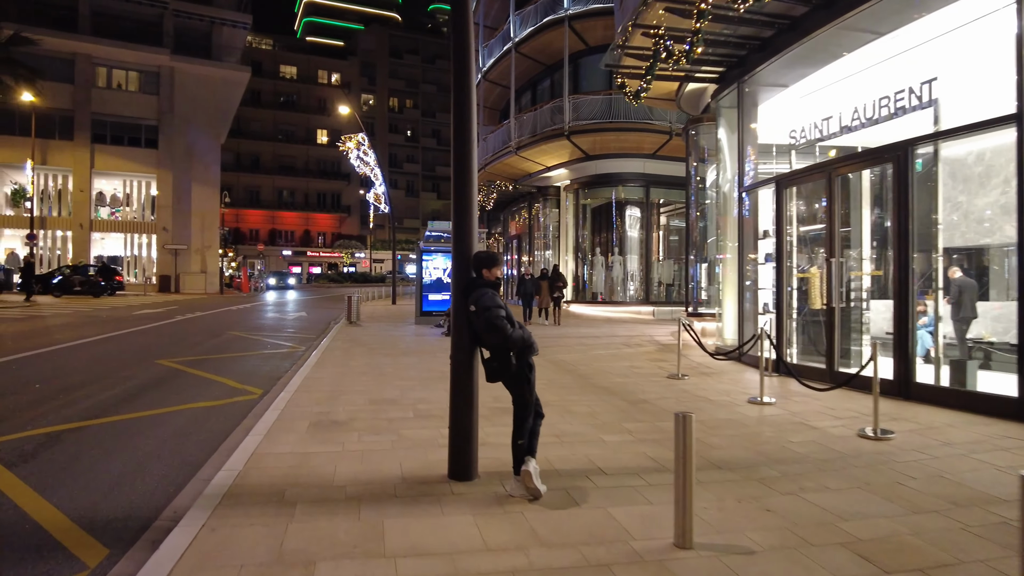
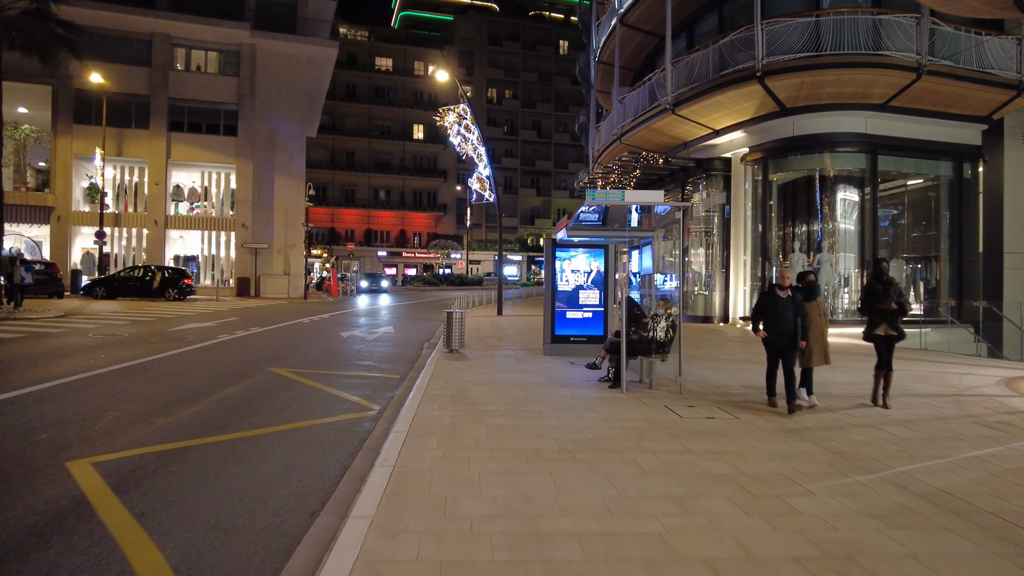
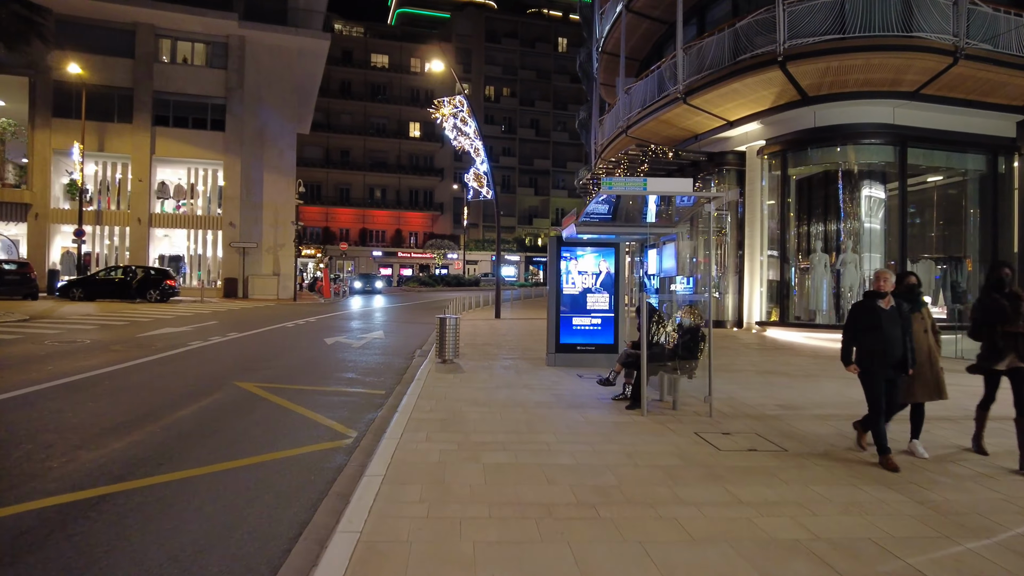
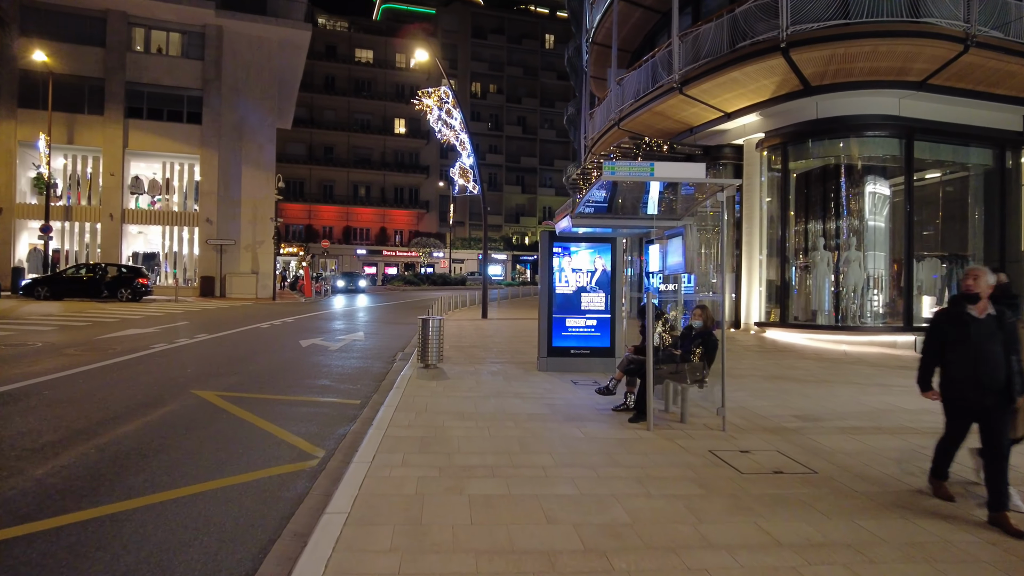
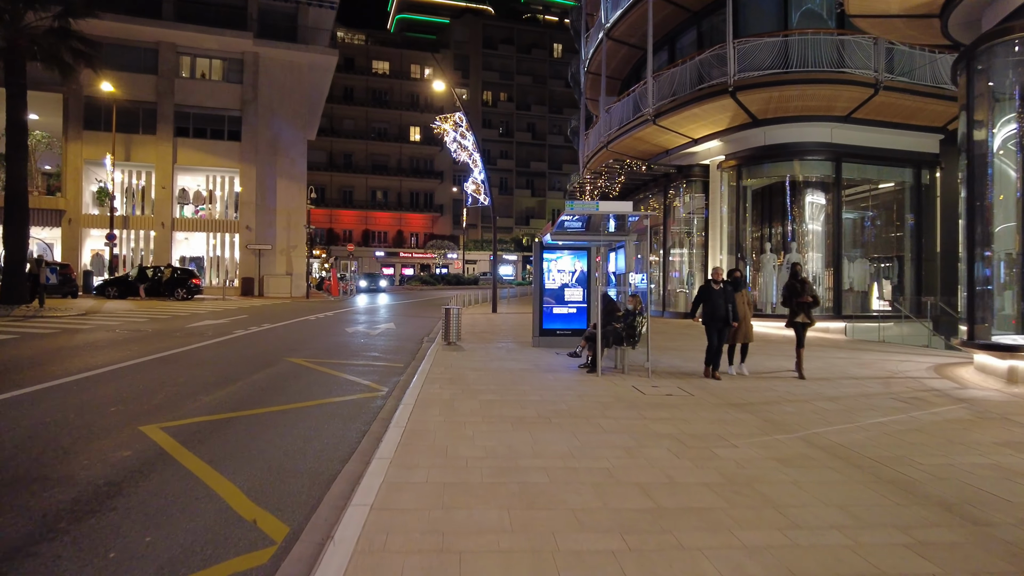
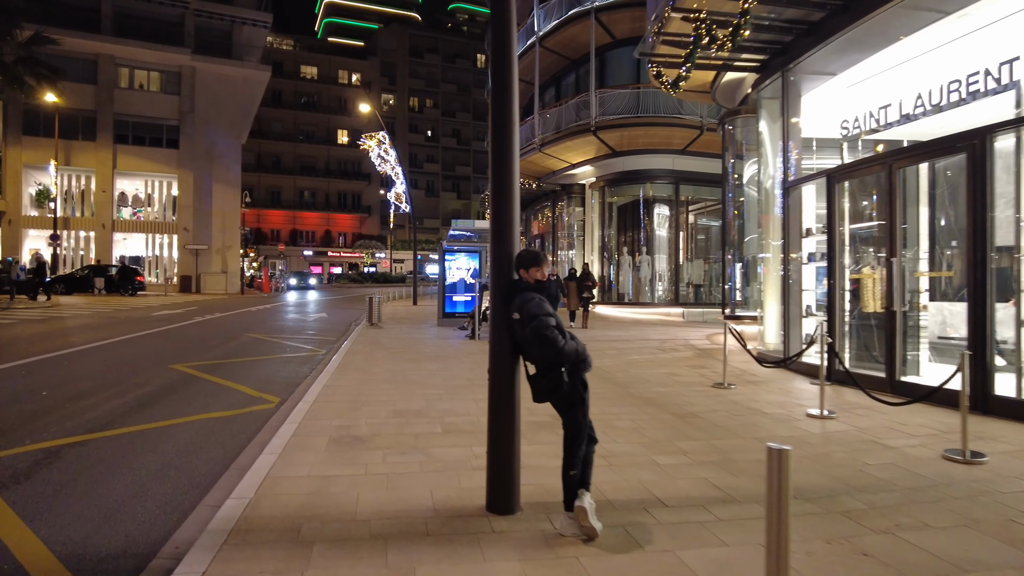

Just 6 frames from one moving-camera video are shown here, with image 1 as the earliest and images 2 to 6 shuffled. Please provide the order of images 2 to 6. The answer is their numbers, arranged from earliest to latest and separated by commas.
6, 5, 2, 3, 4
